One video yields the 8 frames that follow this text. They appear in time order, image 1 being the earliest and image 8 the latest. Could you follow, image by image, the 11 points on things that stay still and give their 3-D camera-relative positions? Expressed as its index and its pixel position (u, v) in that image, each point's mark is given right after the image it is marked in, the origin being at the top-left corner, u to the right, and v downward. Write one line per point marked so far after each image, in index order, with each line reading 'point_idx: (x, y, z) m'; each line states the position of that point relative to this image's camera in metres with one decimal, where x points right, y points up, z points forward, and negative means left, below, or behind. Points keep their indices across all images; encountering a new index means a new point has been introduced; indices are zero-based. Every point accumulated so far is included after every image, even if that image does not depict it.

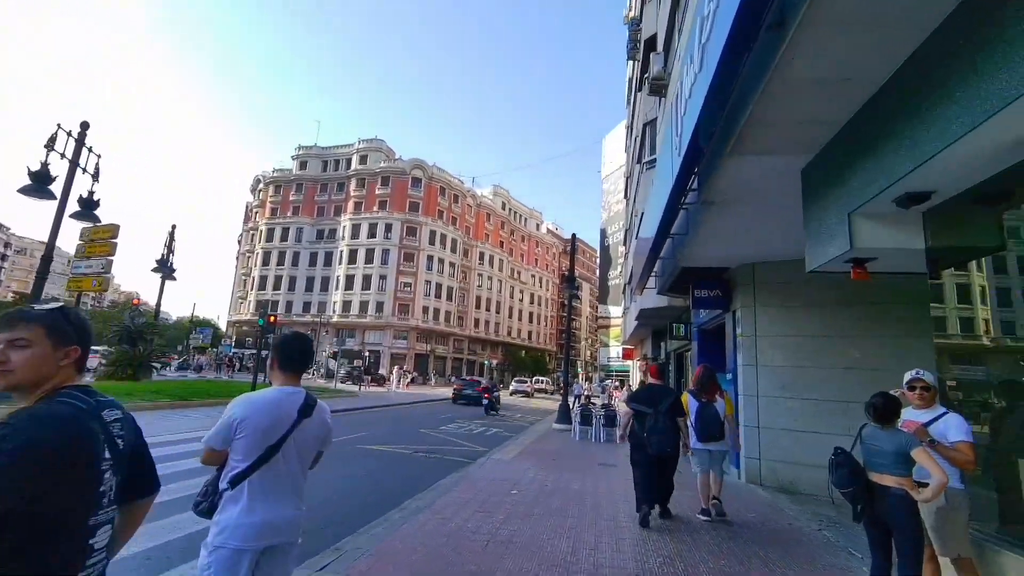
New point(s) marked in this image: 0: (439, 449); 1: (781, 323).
0: (-1.7, -3.6, +10.9) m
1: (+4.7, -0.6, +8.6) m
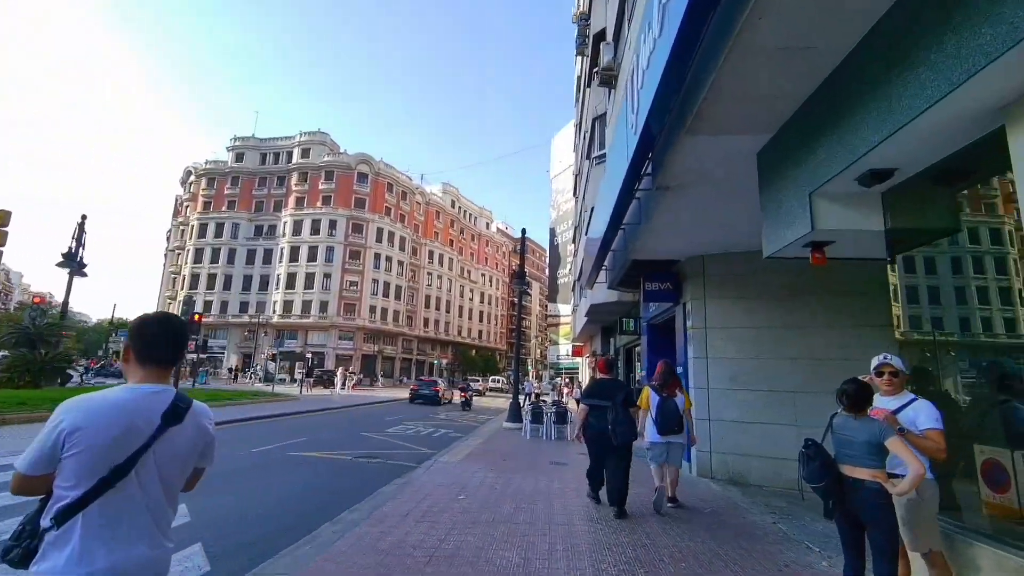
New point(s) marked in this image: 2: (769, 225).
0: (-2.8, -3.5, +10.2) m
1: (+3.8, -0.5, +8.6) m
2: (+2.5, +0.6, +4.8) m
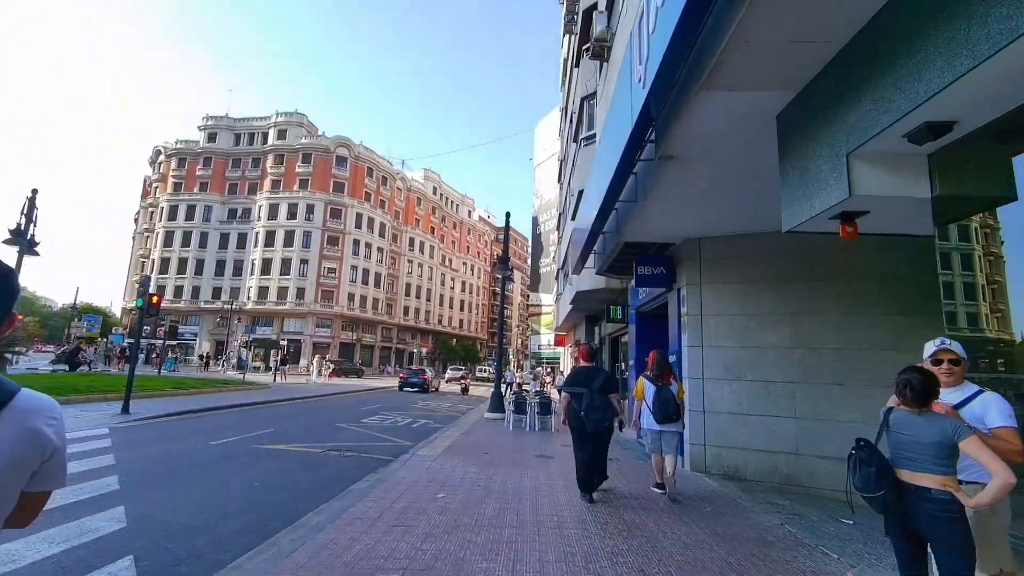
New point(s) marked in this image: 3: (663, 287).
0: (-3.1, -3.1, +9.6) m
1: (+3.6, -0.2, +8.1) m
2: (+2.5, +0.8, +4.2) m
3: (+2.9, +0.1, +9.1) m
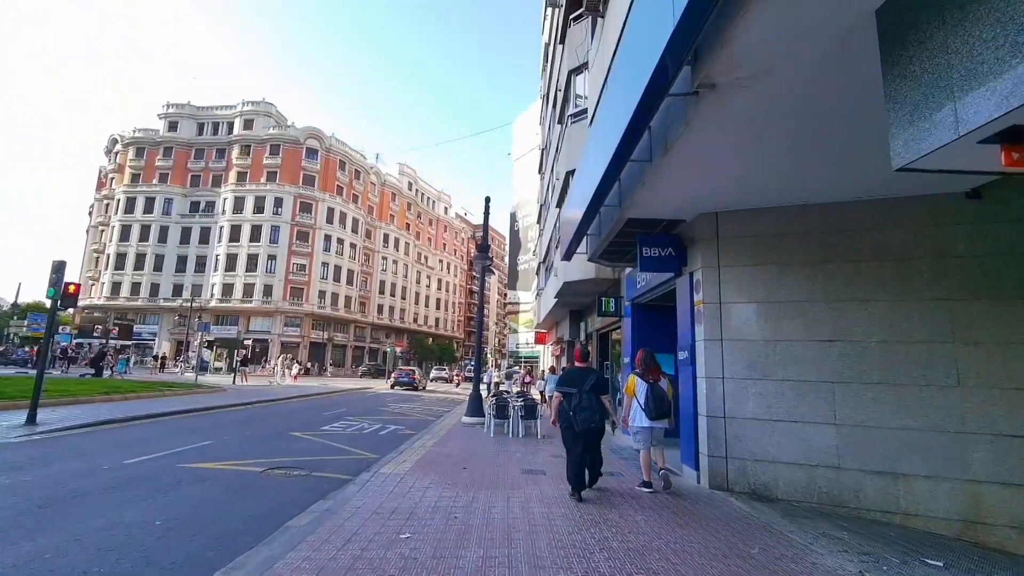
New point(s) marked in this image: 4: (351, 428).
0: (-3.4, -2.9, +8.0) m
1: (+3.3, 0.0, +6.9) m
2: (+2.4, +1.0, +2.9) m
3: (+2.6, +0.3, +7.8) m
4: (-4.2, -3.6, +12.6) m
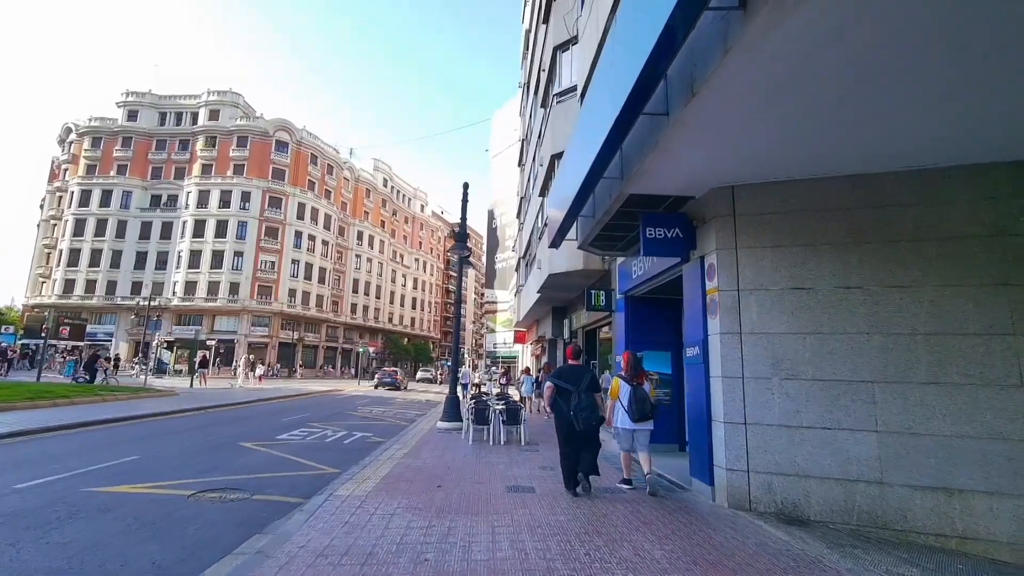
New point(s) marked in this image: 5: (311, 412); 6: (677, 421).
0: (-3.7, -2.7, +6.7) m
1: (+3.2, +0.2, +5.9) m
2: (+2.4, +1.2, +2.0) m
3: (+2.4, +0.5, +6.8) m
4: (-4.6, -3.4, +11.2) m
5: (-7.0, -4.3, +16.9) m
6: (+3.2, -2.6, +9.5) m
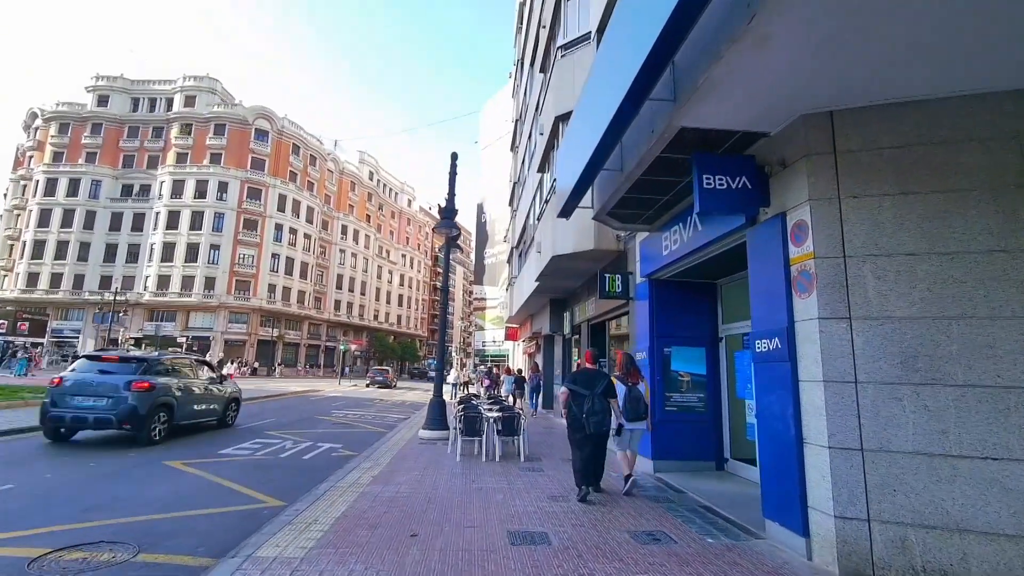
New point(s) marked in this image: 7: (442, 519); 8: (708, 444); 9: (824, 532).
0: (-3.6, -2.3, +4.8) m
1: (+3.2, +0.5, +4.1) m
2: (+2.6, +1.5, +0.1) m
3: (+2.4, +0.8, +5.0) m
4: (-4.7, -3.1, +9.3) m
5: (-7.2, -3.9, +14.9) m
6: (+3.2, -2.3, +7.7) m
7: (-0.7, -2.4, +5.0) m
8: (+3.1, -2.5, +7.7) m
9: (+2.6, -2.0, +4.0) m
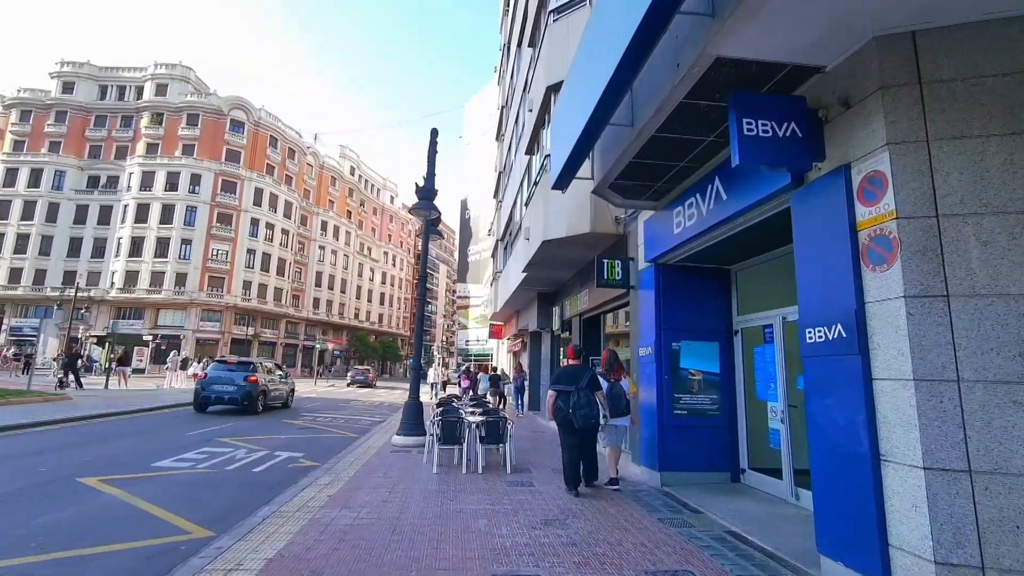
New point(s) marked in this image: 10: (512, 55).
0: (-3.7, -2.1, +3.6) m
1: (+3.2, +0.7, +3.1) m
2: (+2.7, +1.7, -0.9) m
3: (+2.3, +1.0, +4.0) m
4: (-5.0, -2.8, +8.0) m
5: (-7.6, -3.7, +13.6) m
6: (+3.0, -2.1, +6.7) m
7: (-0.8, -2.2, +3.9) m
8: (+2.9, -2.3, +6.7) m
9: (+2.5, -1.8, +3.0) m
10: (0.0, +9.3, +19.1) m
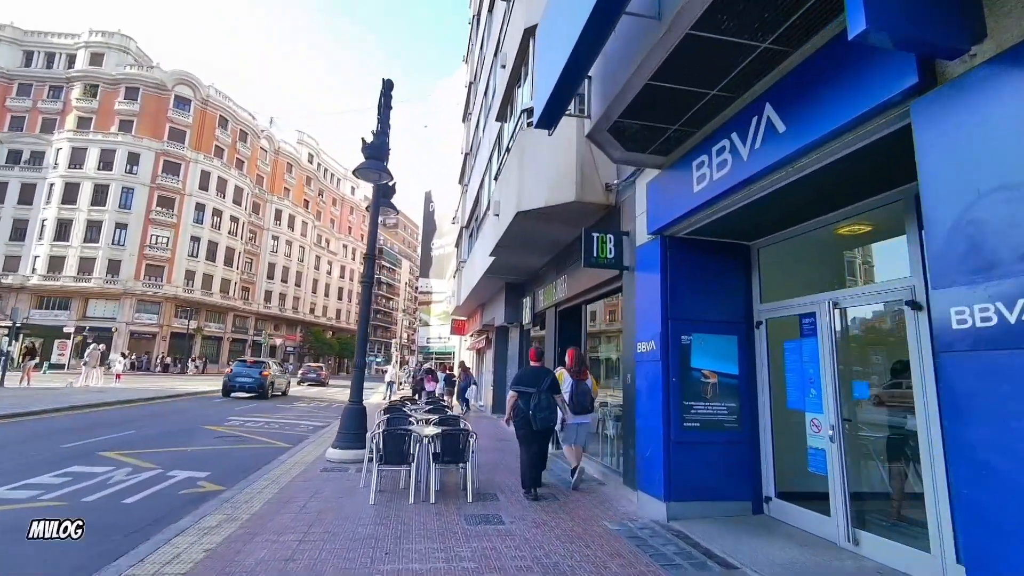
0: (-3.9, -1.8, +1.7) m
1: (+3.1, +0.9, +1.7) m
2: (+2.9, +1.9, -2.3) m
3: (+2.2, +1.2, +2.5) m
4: (-5.4, -2.4, +6.0) m
5: (-8.5, -3.2, +11.3) m
6: (+2.6, -1.9, +5.3) m
7: (-1.0, -1.9, +2.2) m
8: (+2.5, -2.0, +5.3) m
9: (+2.4, -1.6, +1.6) m
10: (-1.1, +9.6, +17.5) m
